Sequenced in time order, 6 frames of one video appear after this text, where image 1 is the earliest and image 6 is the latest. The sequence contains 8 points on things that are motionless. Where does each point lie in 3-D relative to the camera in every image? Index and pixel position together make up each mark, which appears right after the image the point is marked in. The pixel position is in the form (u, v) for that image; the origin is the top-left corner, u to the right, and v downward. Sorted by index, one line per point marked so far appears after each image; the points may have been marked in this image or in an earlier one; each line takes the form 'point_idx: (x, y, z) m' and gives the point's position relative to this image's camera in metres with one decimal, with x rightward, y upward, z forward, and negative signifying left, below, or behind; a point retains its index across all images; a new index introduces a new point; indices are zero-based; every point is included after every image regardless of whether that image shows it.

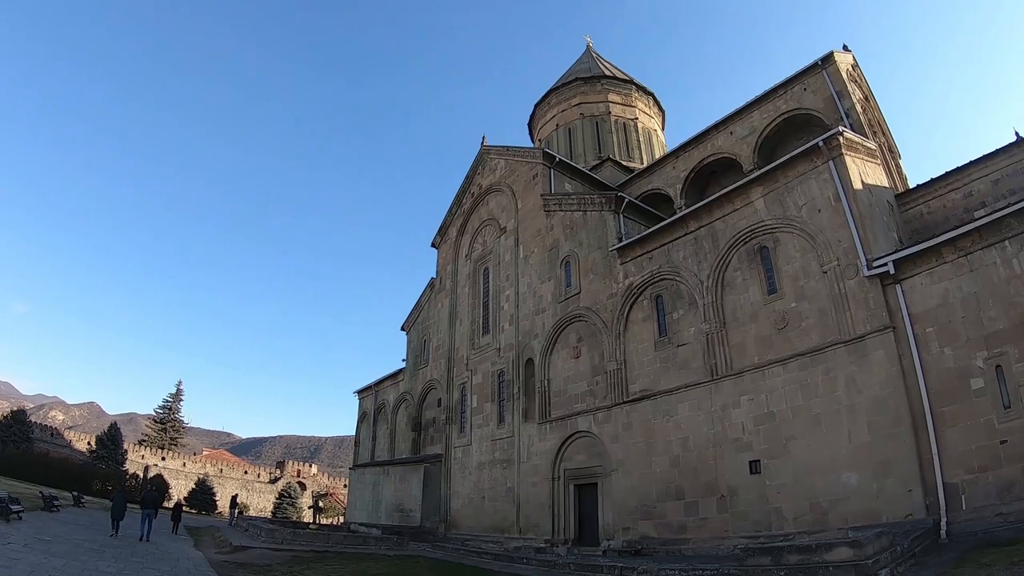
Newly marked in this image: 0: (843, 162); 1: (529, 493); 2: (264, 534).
0: (+6.5, +2.4, +11.9) m
1: (+0.5, -5.7, +16.5) m
2: (-5.3, -5.5, +13.0) m
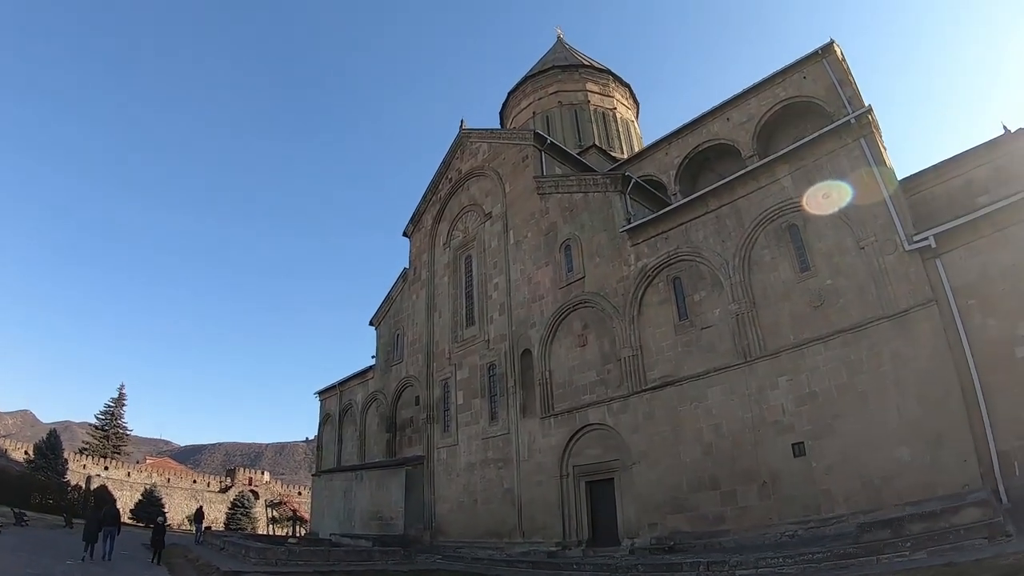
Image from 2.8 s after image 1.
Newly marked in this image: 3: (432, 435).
0: (+7.0, +2.9, +11.5) m
1: (+0.5, -5.3, +15.3) m
2: (-4.9, -5.0, +11.2) m
3: (-2.6, -4.8, +19.3) m
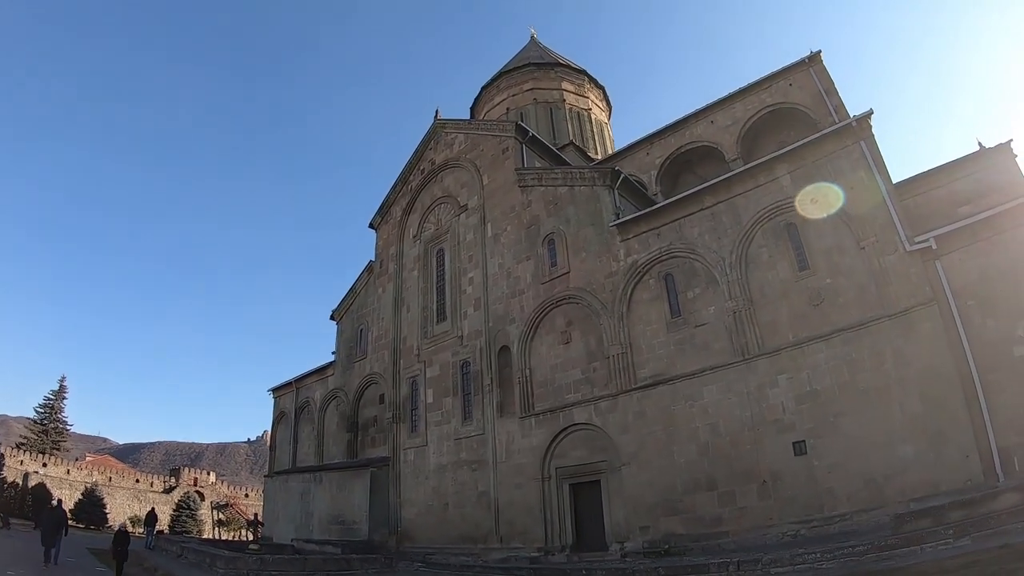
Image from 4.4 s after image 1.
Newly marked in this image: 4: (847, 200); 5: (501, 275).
0: (+7.0, +2.9, +11.5) m
1: (0.0, -5.1, +14.6) m
2: (-5.1, -4.6, +10.1) m
3: (-3.5, -4.5, +18.3) m
4: (+6.4, +1.8, +11.5) m
5: (-0.3, +0.4, +17.2) m
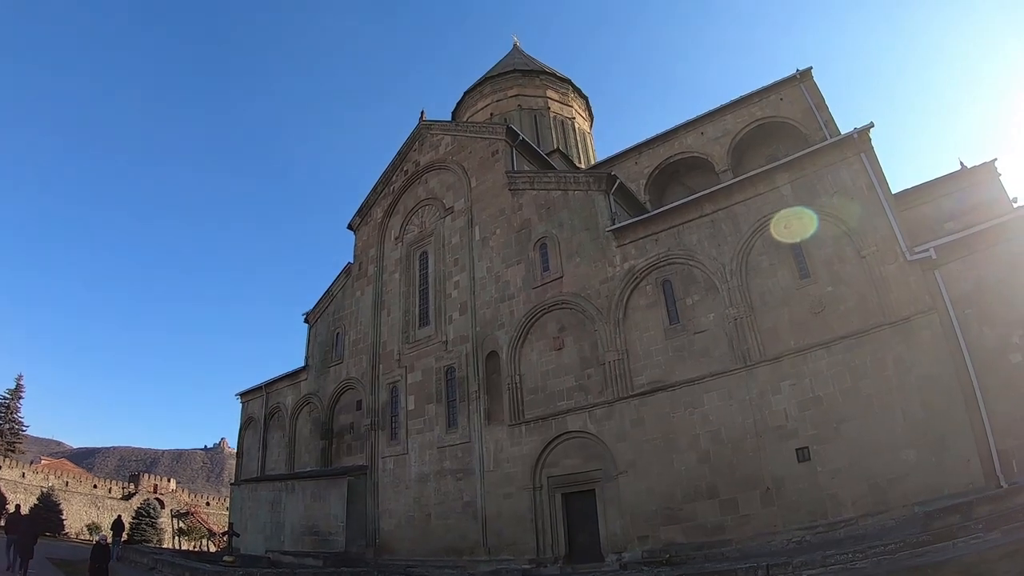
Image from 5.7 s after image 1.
0: (+7.1, +2.7, +11.7) m
1: (-0.3, -5.2, +14.1) m
2: (-5.0, -4.5, +9.3) m
3: (-4.0, -4.6, +17.6) m
4: (+6.5, +1.6, +11.6) m
5: (-0.6, +0.2, +16.8) m
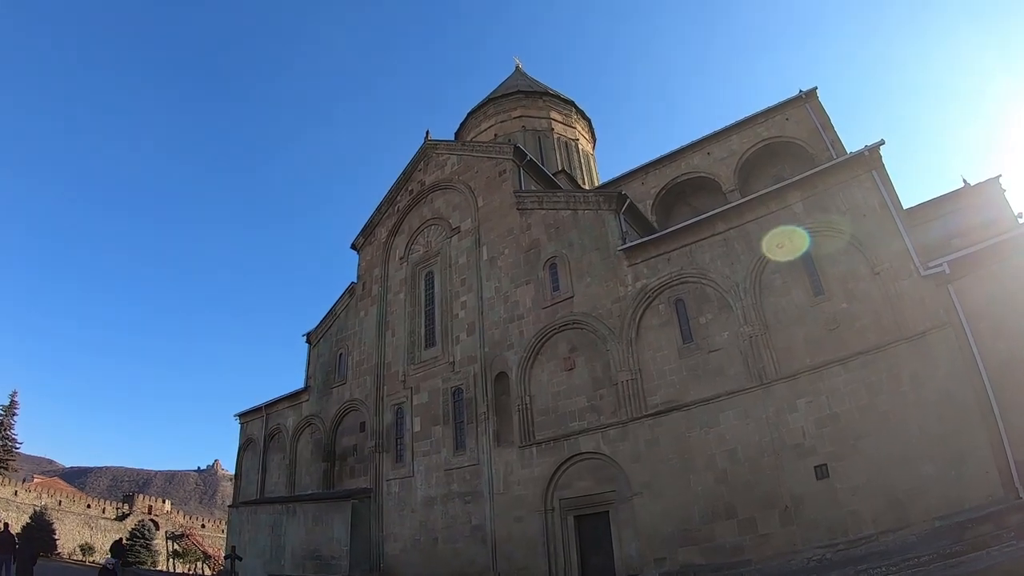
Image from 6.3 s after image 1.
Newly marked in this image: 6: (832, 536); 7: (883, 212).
0: (+7.4, +2.3, +11.7) m
1: (-0.1, -5.6, +13.8) m
2: (-4.7, -4.7, +8.9) m
3: (-3.8, -5.2, +17.2) m
4: (+6.8, +1.2, +11.6) m
5: (-0.4, -0.3, +16.6) m
6: (+5.4, -4.4, +10.1) m
7: (+7.2, +1.4, +11.4) m
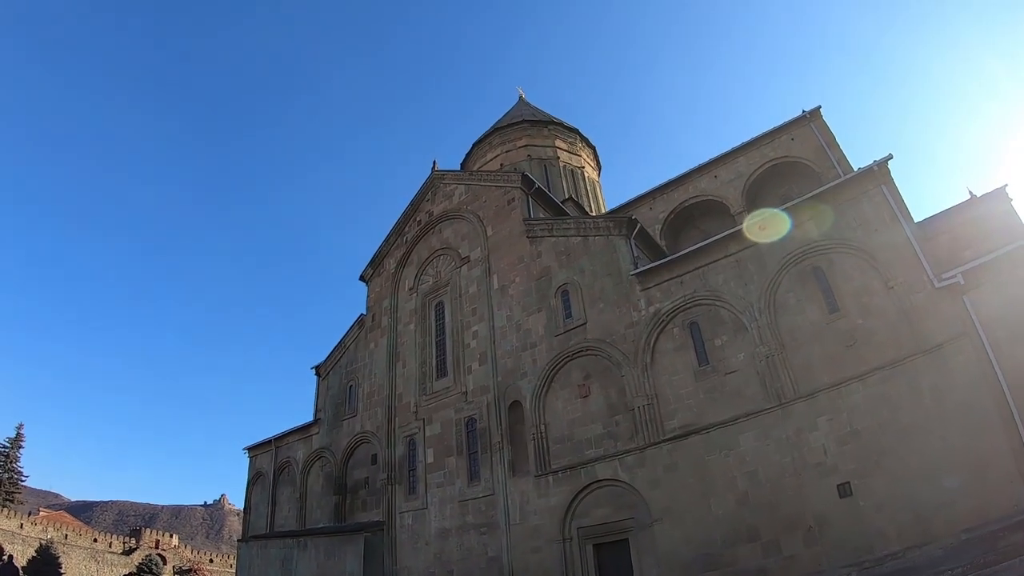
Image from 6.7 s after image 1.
0: (+7.7, +1.9, +11.8) m
1: (+0.3, -6.2, +13.5) m
2: (-4.3, -5.2, +8.7) m
3: (-3.4, -6.0, +17.0) m
4: (+7.1, +0.8, +11.6) m
5: (-0.1, -1.1, +16.6) m
6: (+5.8, -4.7, +9.9) m
7: (+7.4, +1.0, +11.5) m
